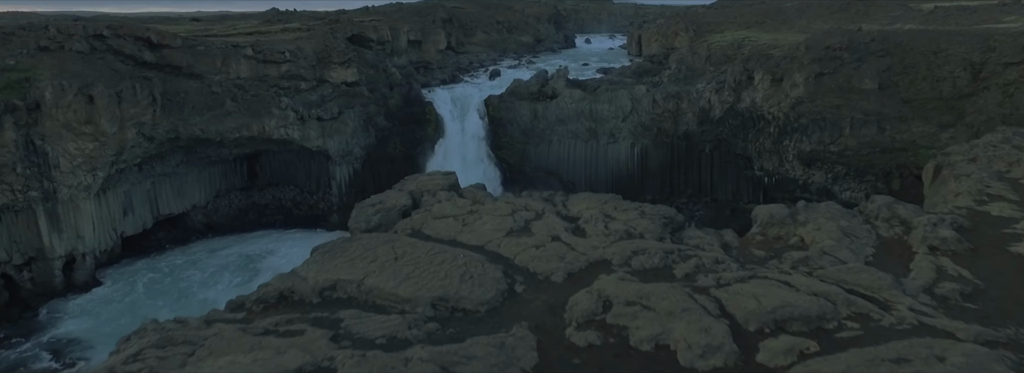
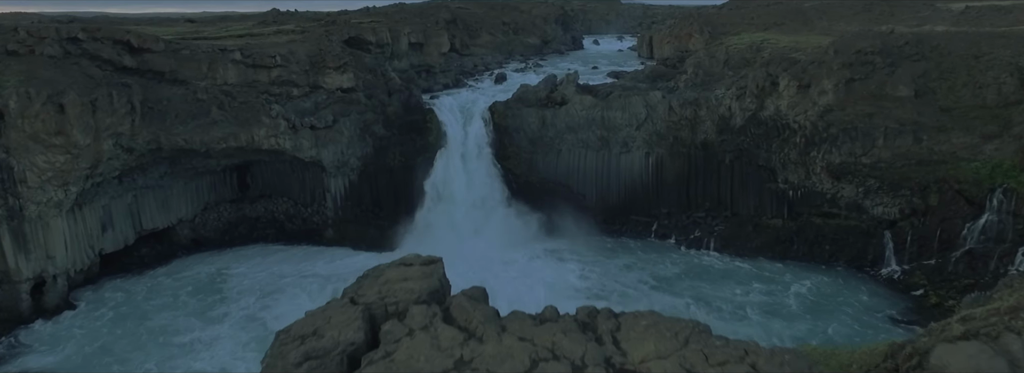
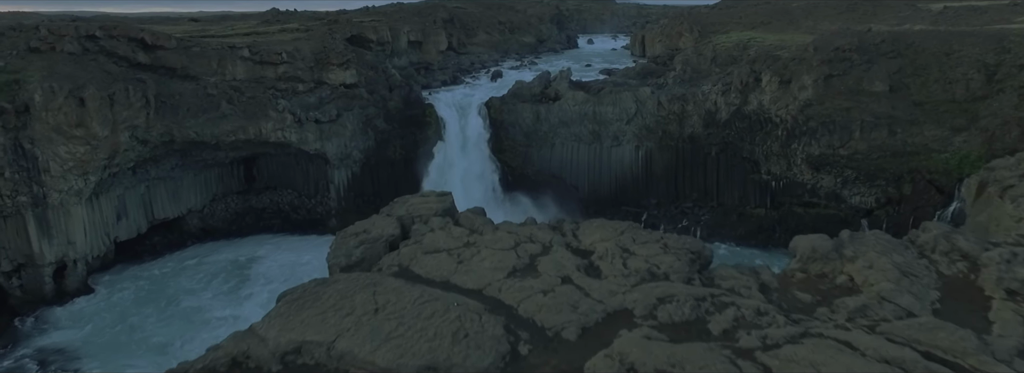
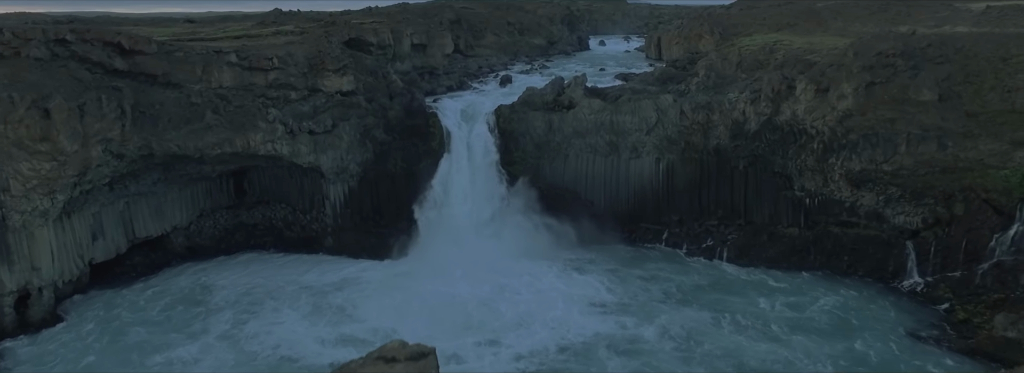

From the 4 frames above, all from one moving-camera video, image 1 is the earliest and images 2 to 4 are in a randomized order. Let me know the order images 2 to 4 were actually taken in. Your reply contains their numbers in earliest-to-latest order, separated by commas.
3, 2, 4
